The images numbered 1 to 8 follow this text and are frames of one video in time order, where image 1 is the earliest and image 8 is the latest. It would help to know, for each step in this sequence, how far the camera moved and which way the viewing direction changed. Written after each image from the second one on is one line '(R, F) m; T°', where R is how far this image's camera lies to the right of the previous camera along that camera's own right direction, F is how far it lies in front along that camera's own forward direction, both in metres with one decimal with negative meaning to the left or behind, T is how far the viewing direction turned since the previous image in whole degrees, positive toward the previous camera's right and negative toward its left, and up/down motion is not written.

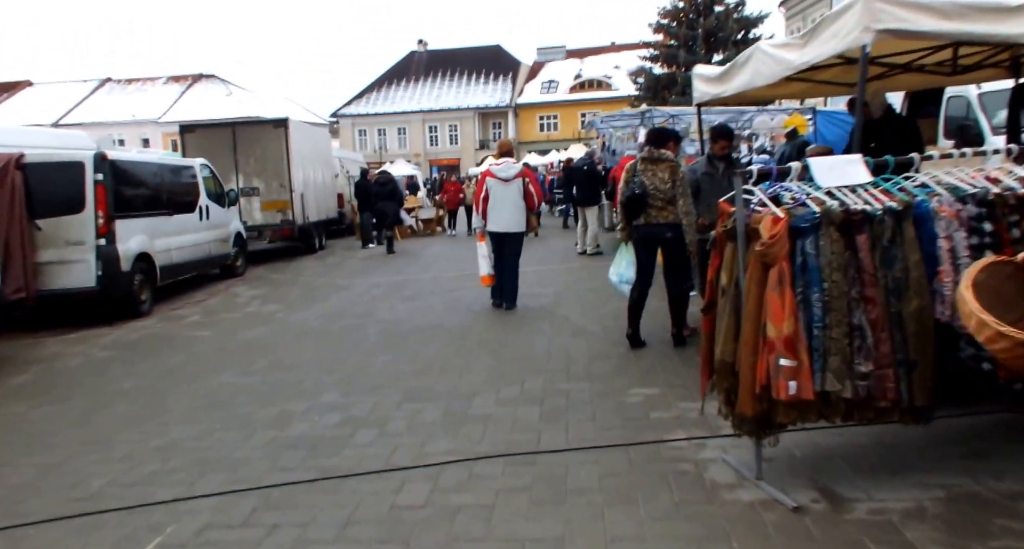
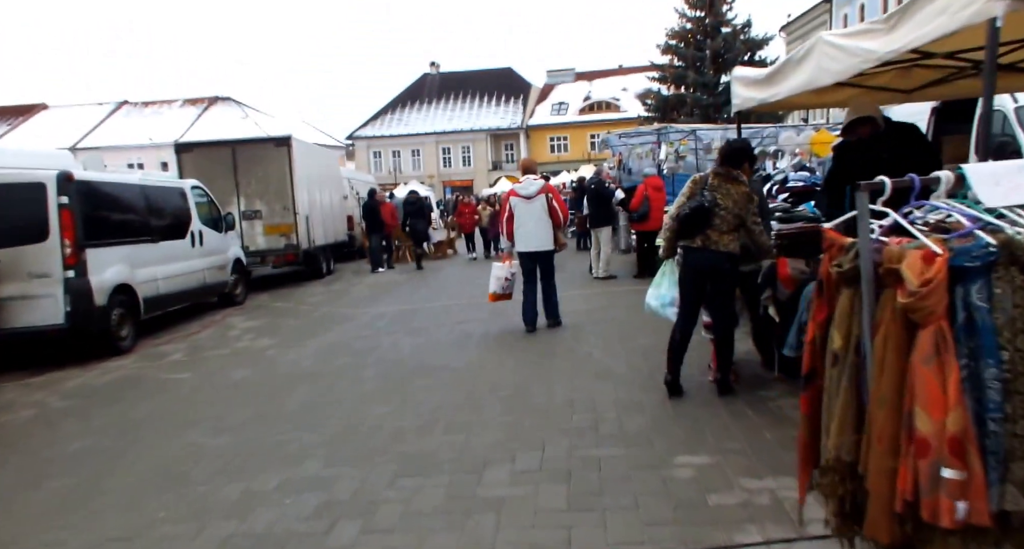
(0.0, +1.0) m; -1°
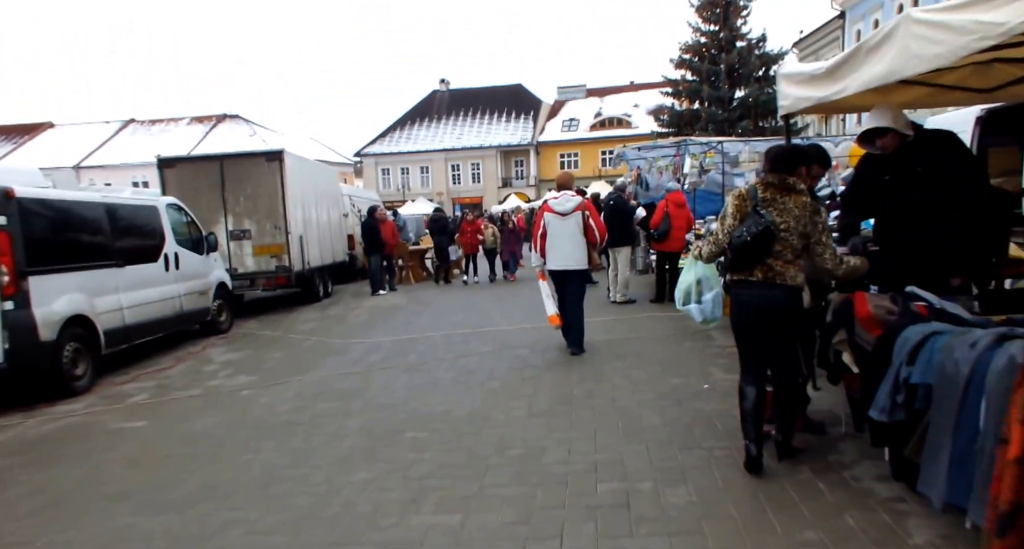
(0.0, +1.1) m; -1°
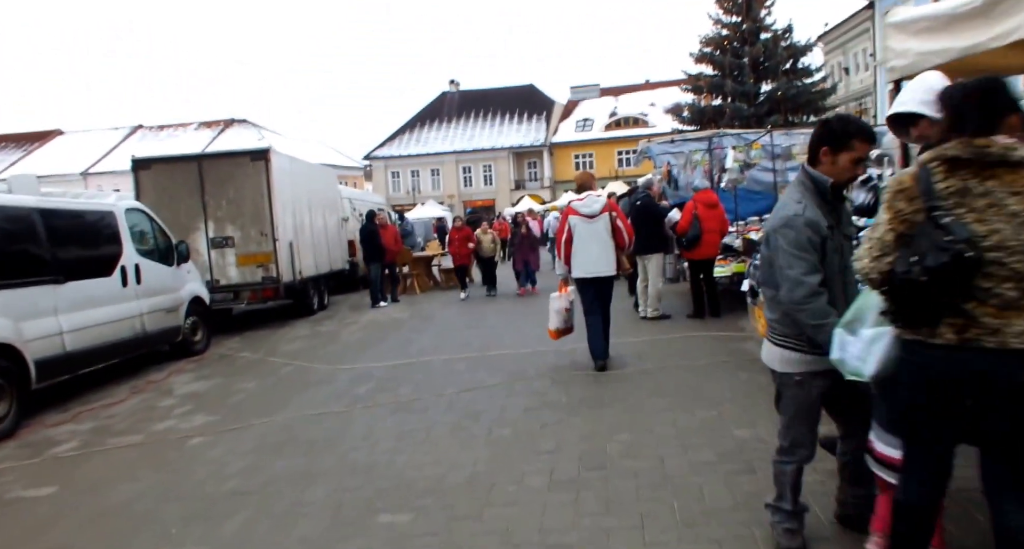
(0.0, +1.5) m; -1°
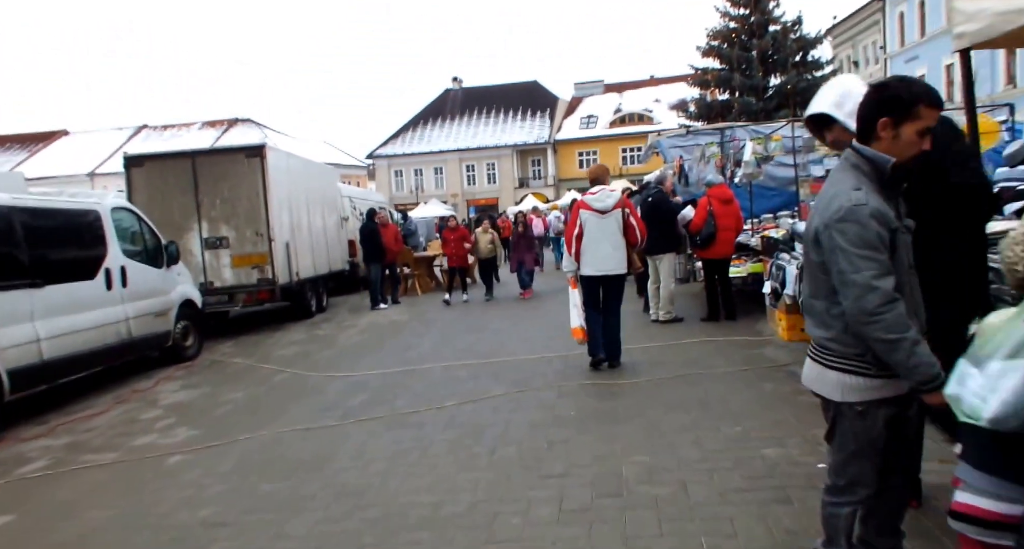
(0.0, +0.5) m; 0°
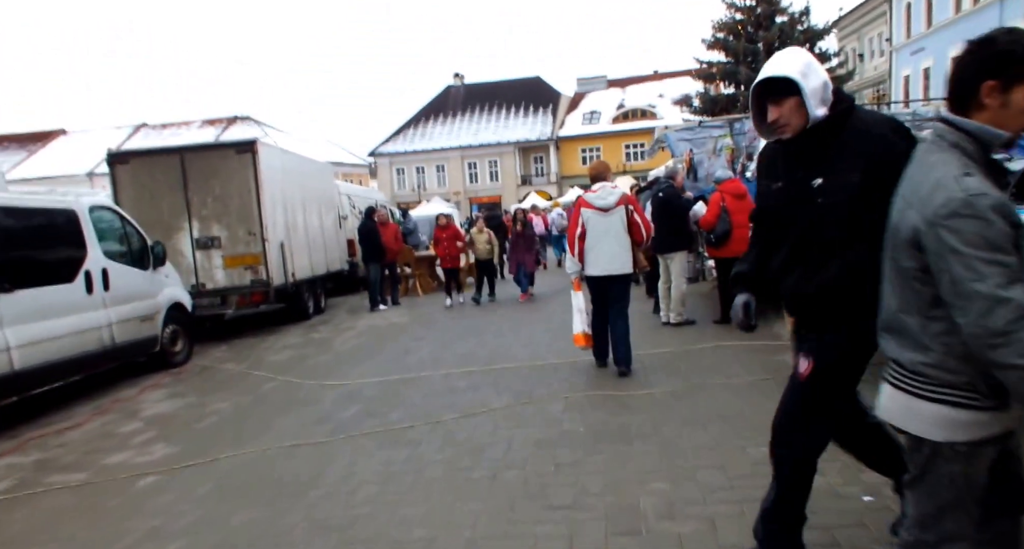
(0.0, +0.5) m; 0°
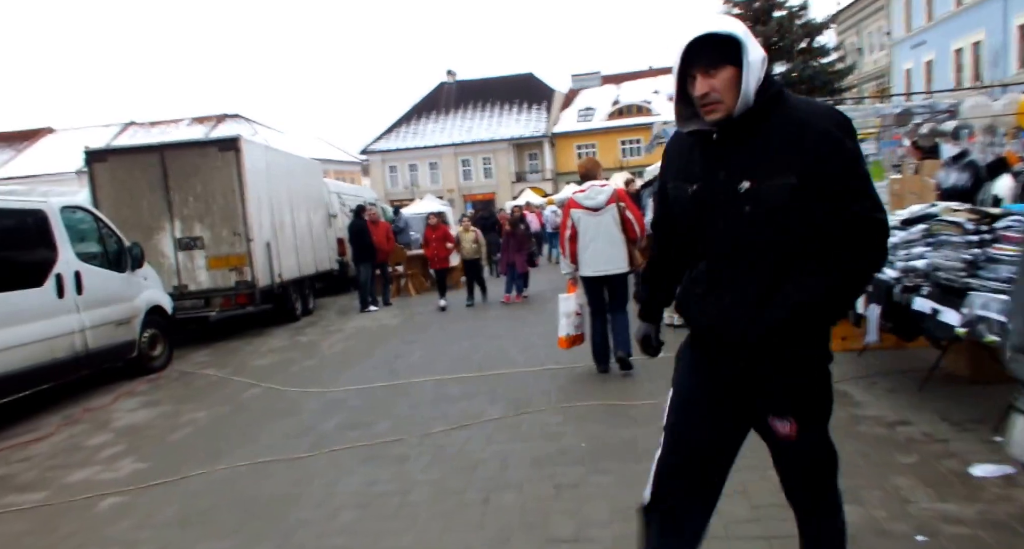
(0.0, +0.4) m; 0°
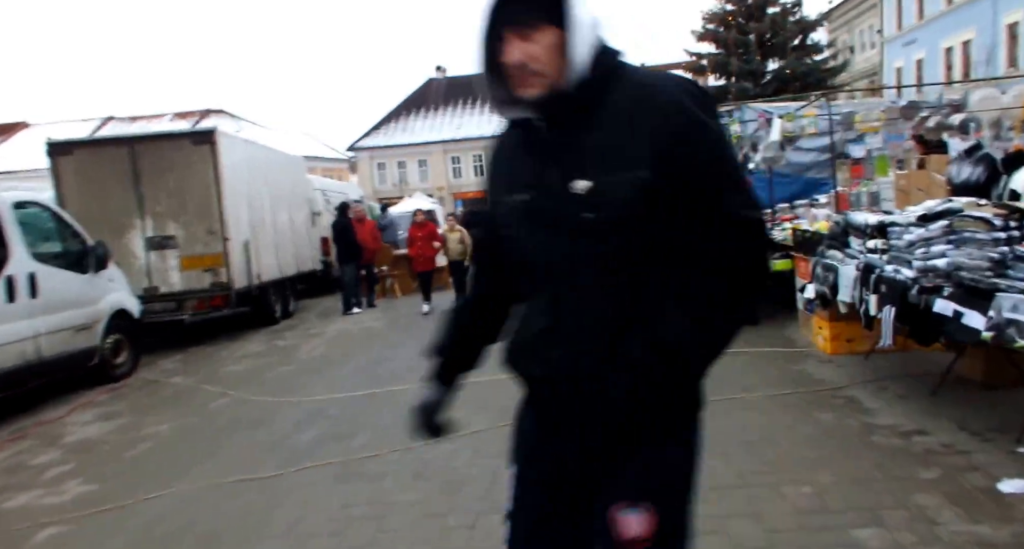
(0.0, +0.4) m; +1°
